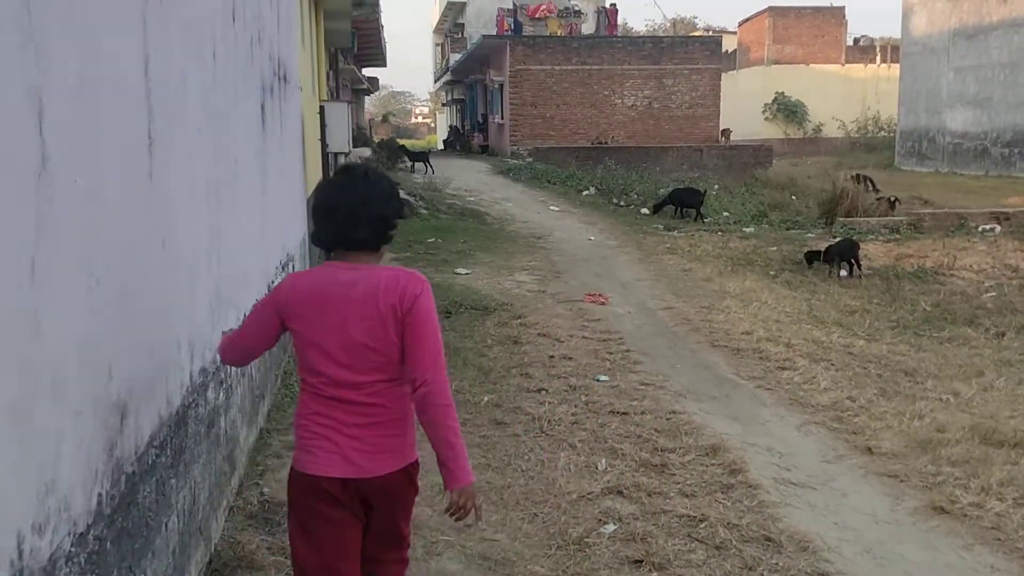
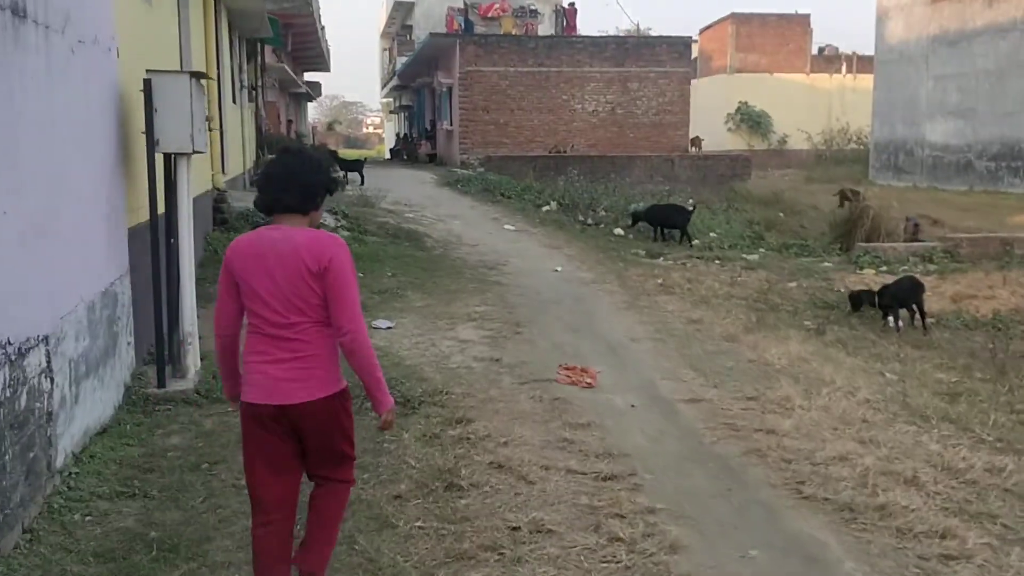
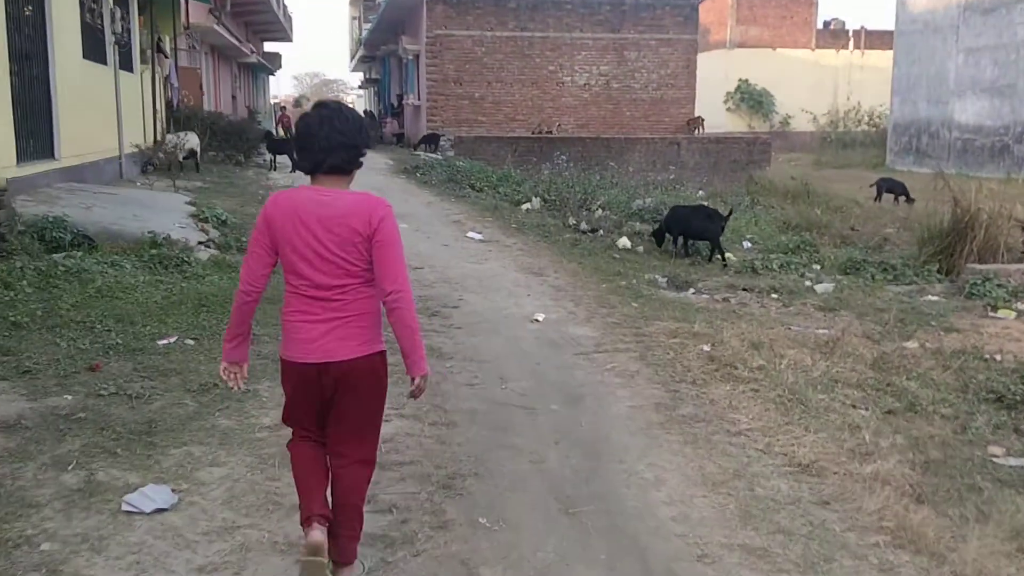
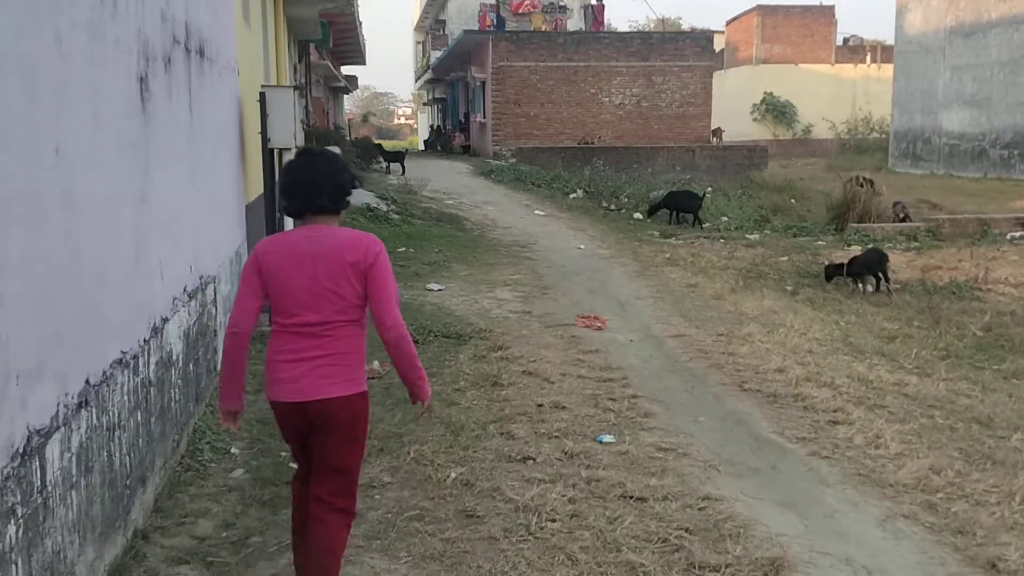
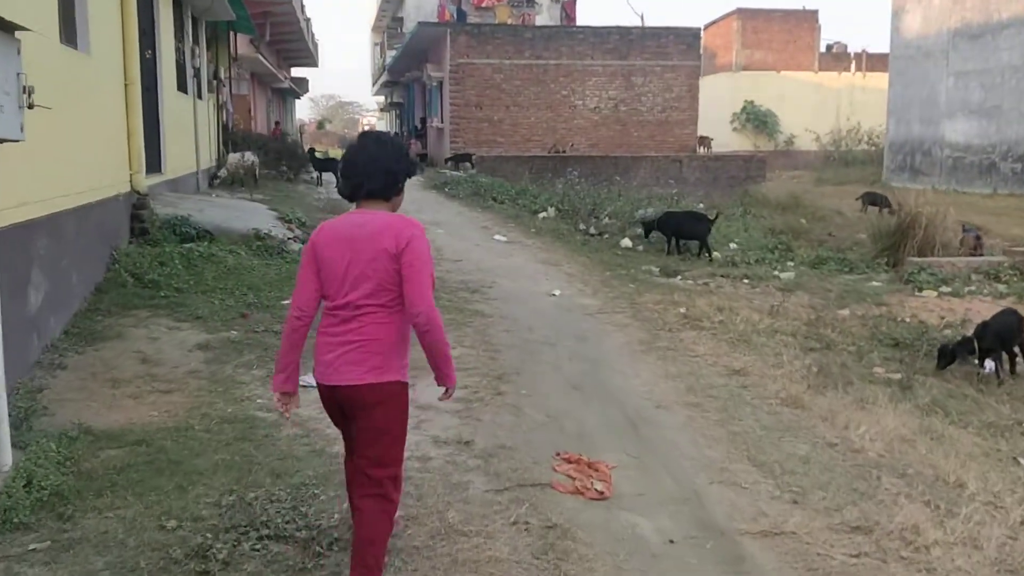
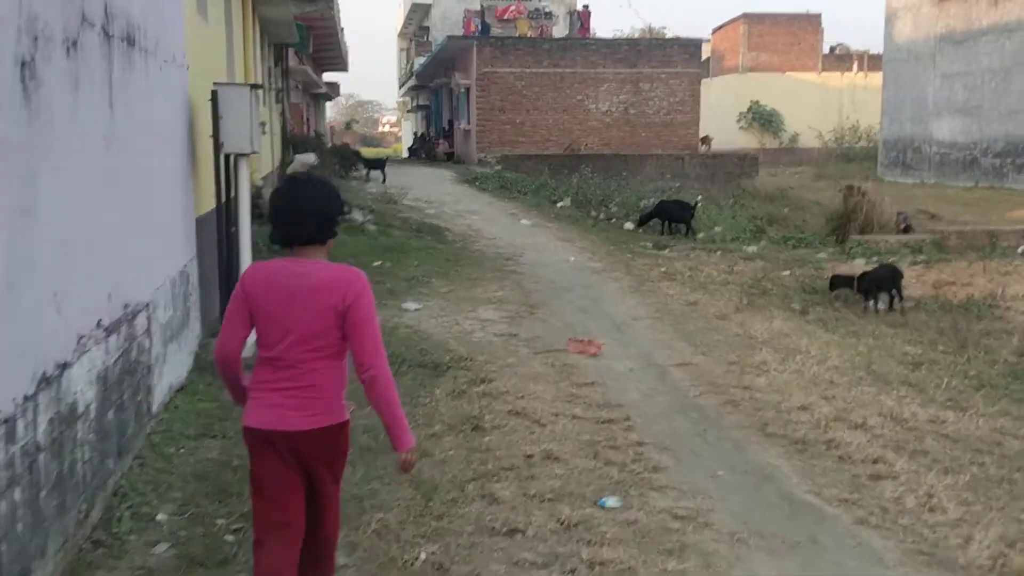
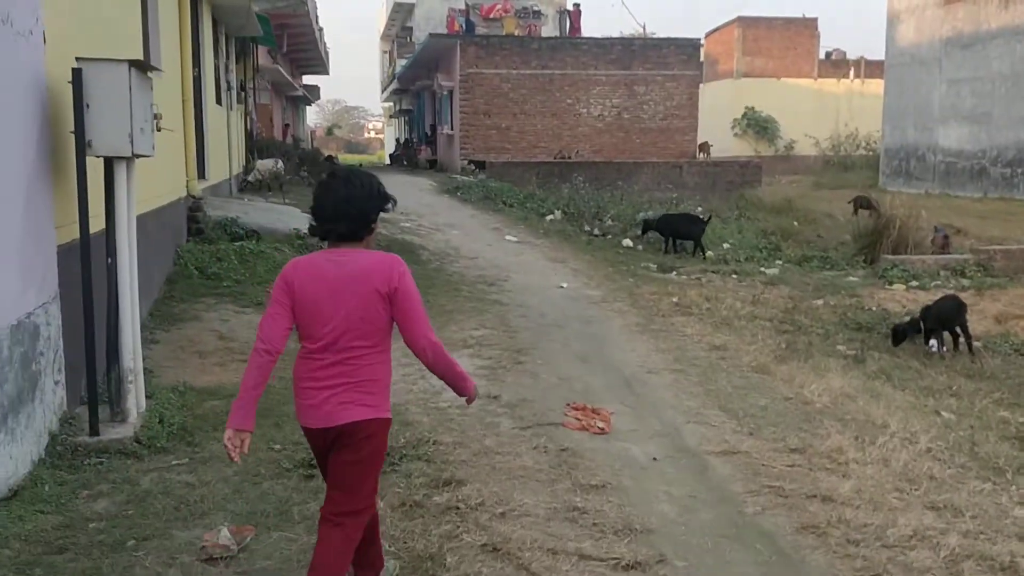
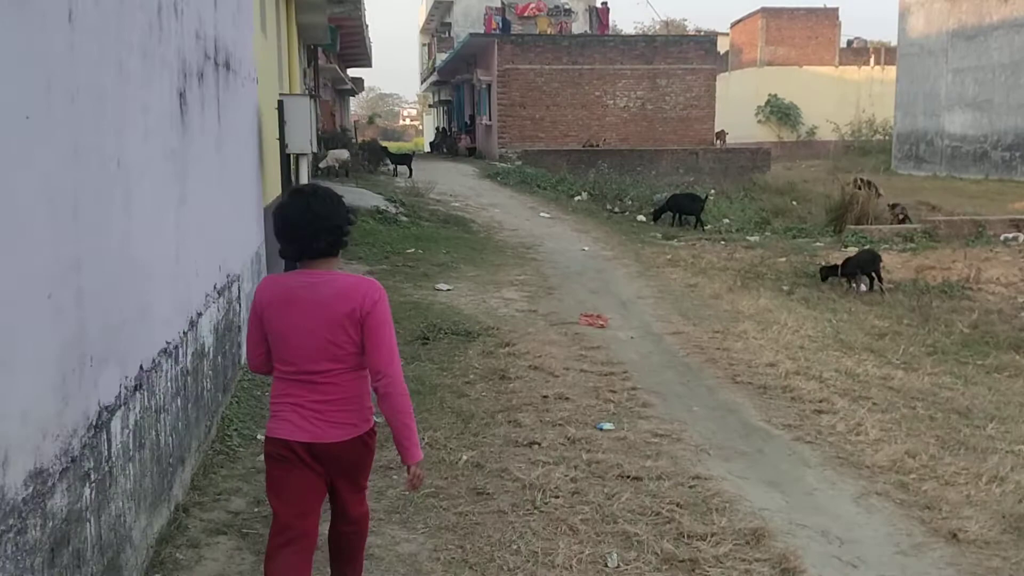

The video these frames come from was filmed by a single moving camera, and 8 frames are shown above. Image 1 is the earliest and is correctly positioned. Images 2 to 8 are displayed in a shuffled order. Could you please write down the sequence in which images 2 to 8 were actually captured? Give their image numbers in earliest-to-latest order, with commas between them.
8, 4, 6, 2, 7, 5, 3
